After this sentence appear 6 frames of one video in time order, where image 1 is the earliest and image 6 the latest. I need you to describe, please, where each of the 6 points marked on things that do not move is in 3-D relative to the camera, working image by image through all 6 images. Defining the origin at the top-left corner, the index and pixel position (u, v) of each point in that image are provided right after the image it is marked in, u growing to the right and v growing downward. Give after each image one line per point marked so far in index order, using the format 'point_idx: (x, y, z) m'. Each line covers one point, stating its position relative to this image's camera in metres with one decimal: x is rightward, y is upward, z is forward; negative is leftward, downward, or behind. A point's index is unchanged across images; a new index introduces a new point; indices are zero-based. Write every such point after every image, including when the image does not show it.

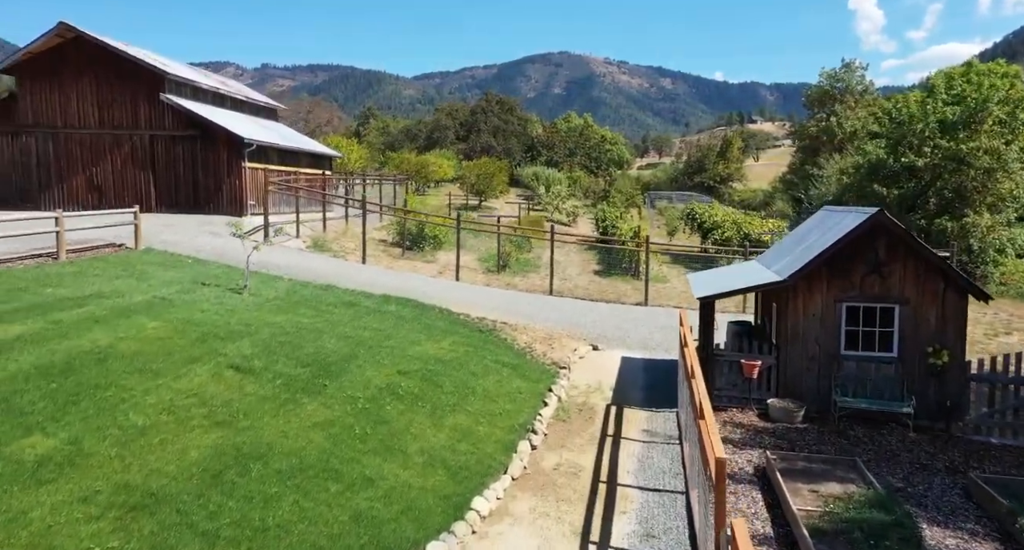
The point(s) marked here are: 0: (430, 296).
0: (-1.7, -0.5, +13.9) m
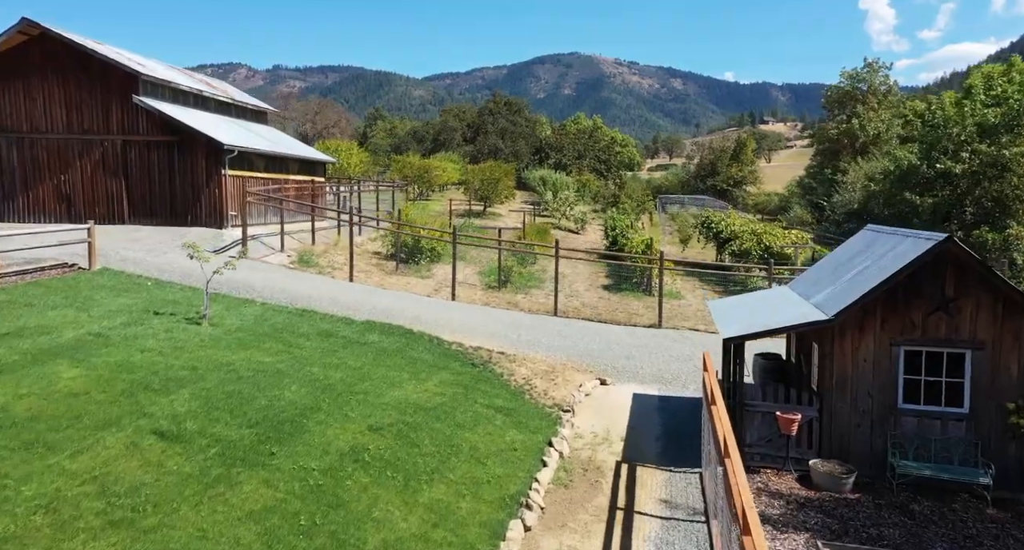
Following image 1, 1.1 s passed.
0: (-1.7, -0.9, +12.5) m
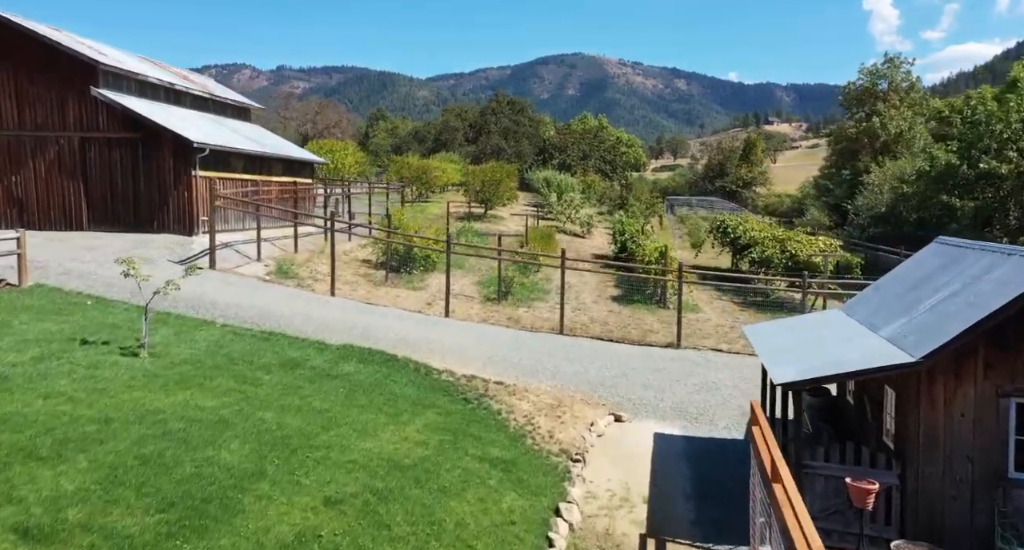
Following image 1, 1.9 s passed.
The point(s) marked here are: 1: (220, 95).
0: (-1.7, -1.1, +10.9) m
1: (-8.3, +5.2, +19.3) m
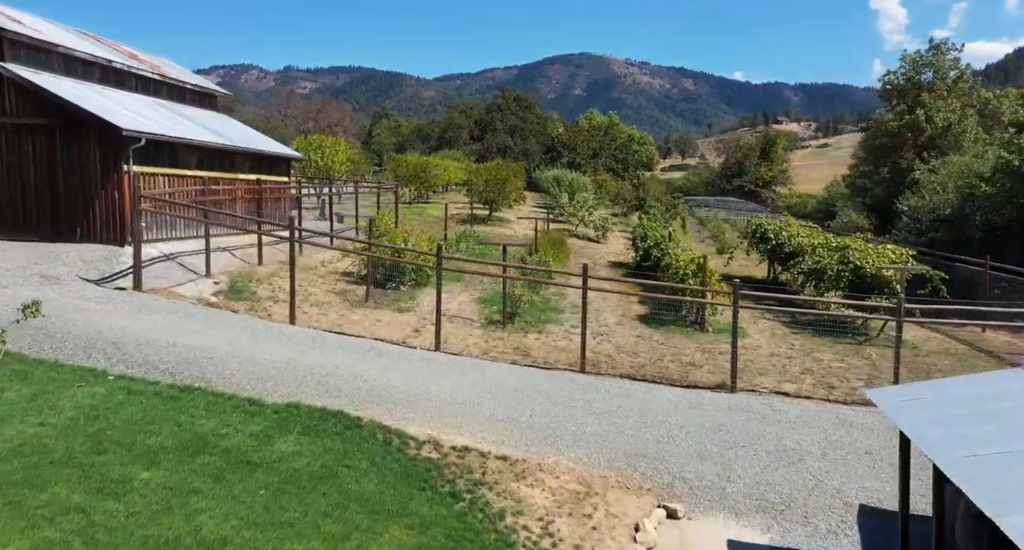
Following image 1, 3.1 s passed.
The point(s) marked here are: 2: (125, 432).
0: (-1.6, -1.5, +8.0) m
1: (-8.1, +4.8, +16.4) m
2: (-3.4, -1.4, +5.9) m
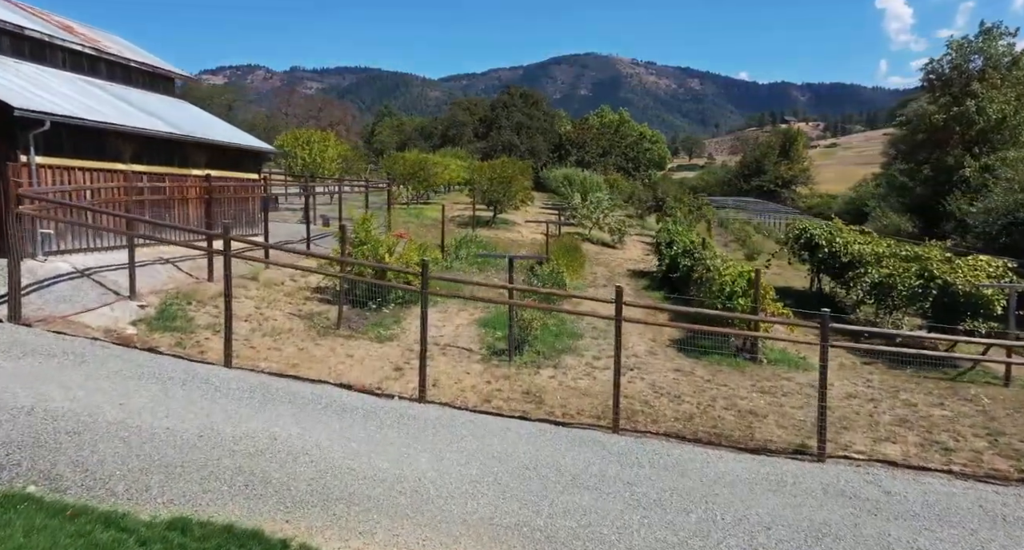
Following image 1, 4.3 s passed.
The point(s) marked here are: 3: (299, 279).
0: (-1.5, -1.8, +5.4) m
1: (-8.0, +4.5, +13.8) m
2: (-3.3, -1.7, +3.3) m
3: (-4.1, 0.0, +12.9) m
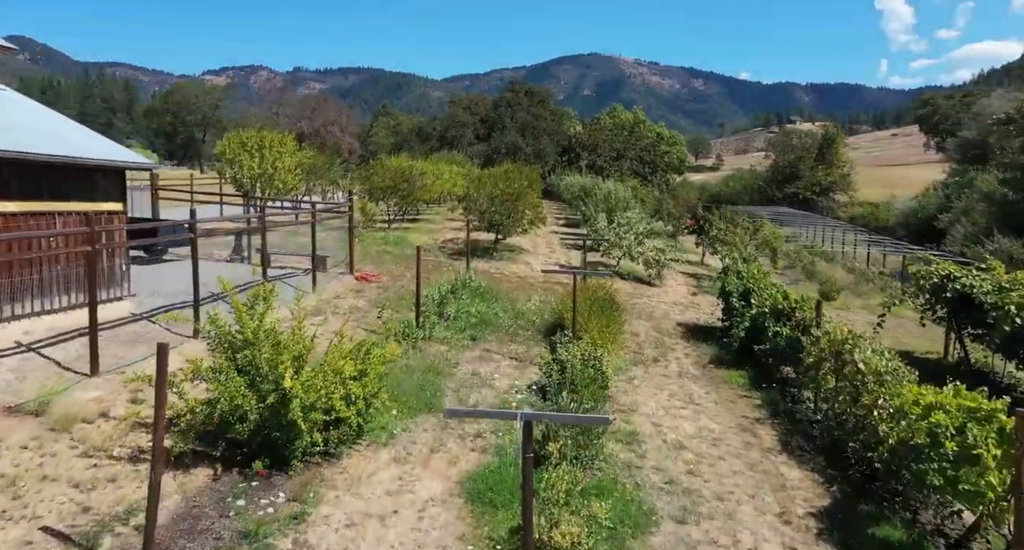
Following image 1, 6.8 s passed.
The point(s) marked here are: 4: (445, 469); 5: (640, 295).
0: (-1.4, -3.1, -0.6) m
1: (-7.8, +3.2, +7.9) m
2: (-3.2, -3.0, -2.7) m
3: (-4.0, -1.3, +6.9) m
4: (-0.7, -1.7, +7.1) m
5: (+3.4, -0.4, +17.5) m
